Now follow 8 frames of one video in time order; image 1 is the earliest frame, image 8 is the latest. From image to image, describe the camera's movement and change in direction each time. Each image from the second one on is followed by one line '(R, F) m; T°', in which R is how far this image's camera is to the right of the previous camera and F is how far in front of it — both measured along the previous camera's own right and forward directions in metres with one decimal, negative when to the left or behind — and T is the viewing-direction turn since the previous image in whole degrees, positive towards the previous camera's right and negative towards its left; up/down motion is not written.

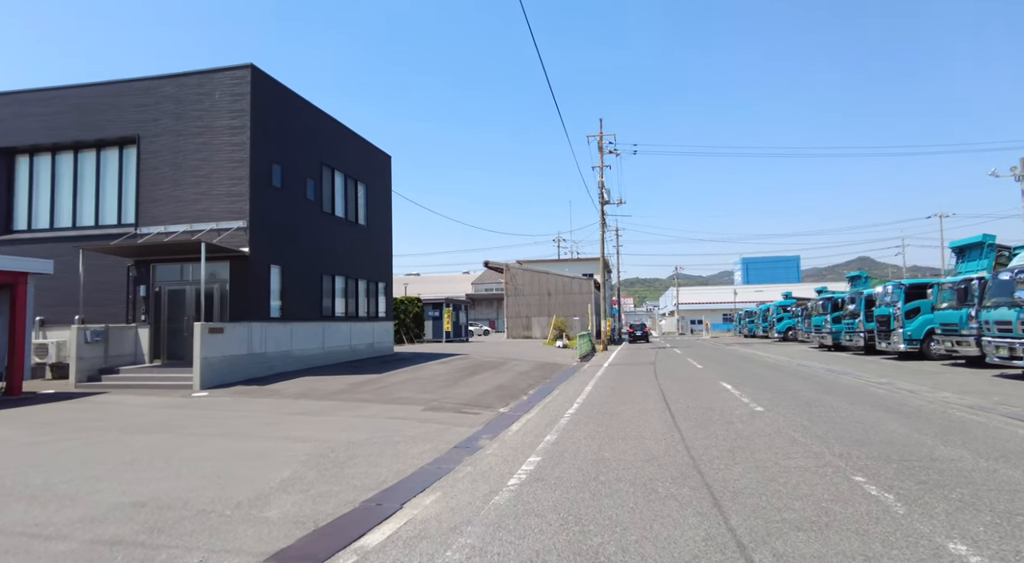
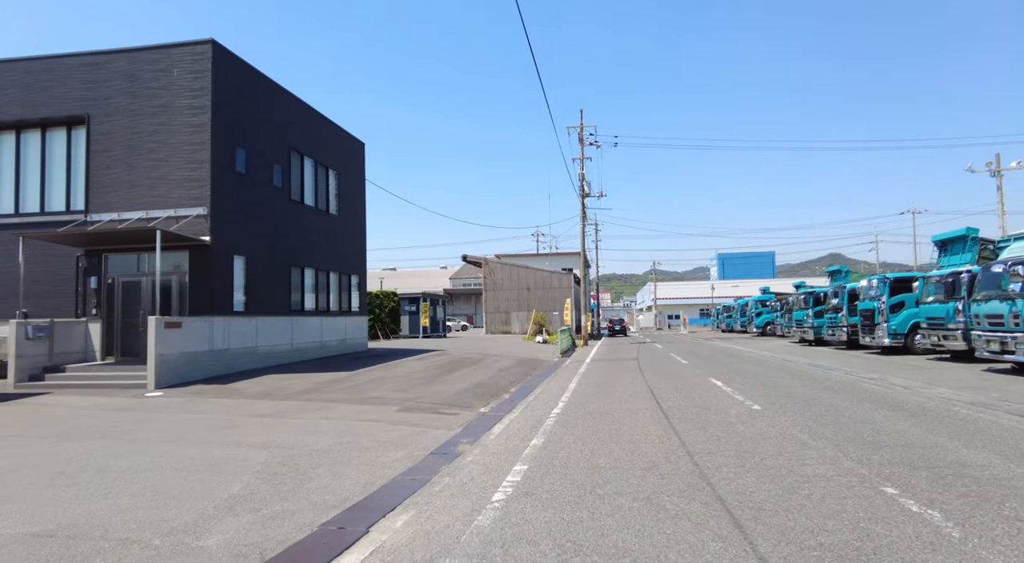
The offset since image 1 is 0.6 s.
(-0.1, +0.9) m; +2°
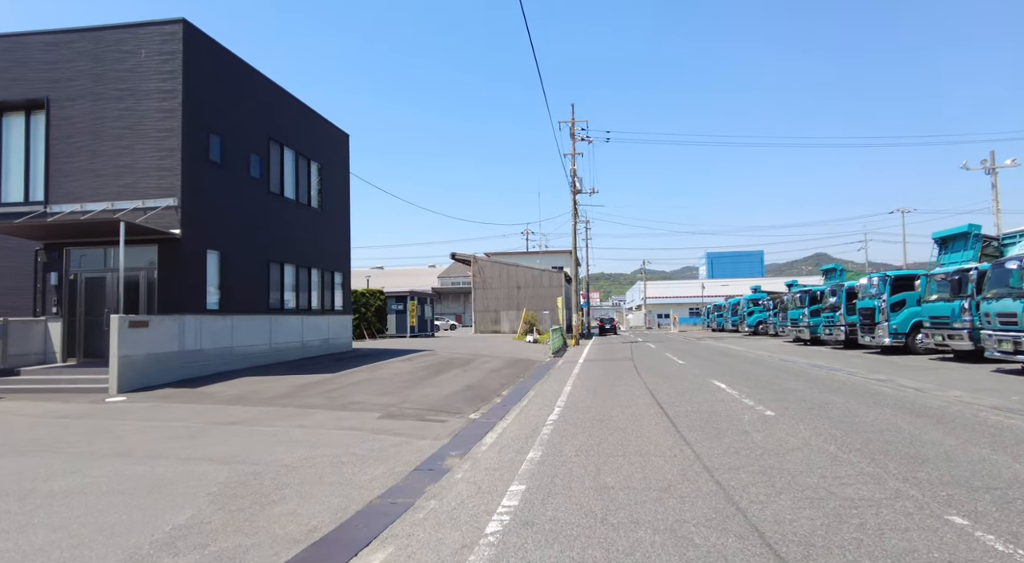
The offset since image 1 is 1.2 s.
(-0.1, +1.0) m; +1°
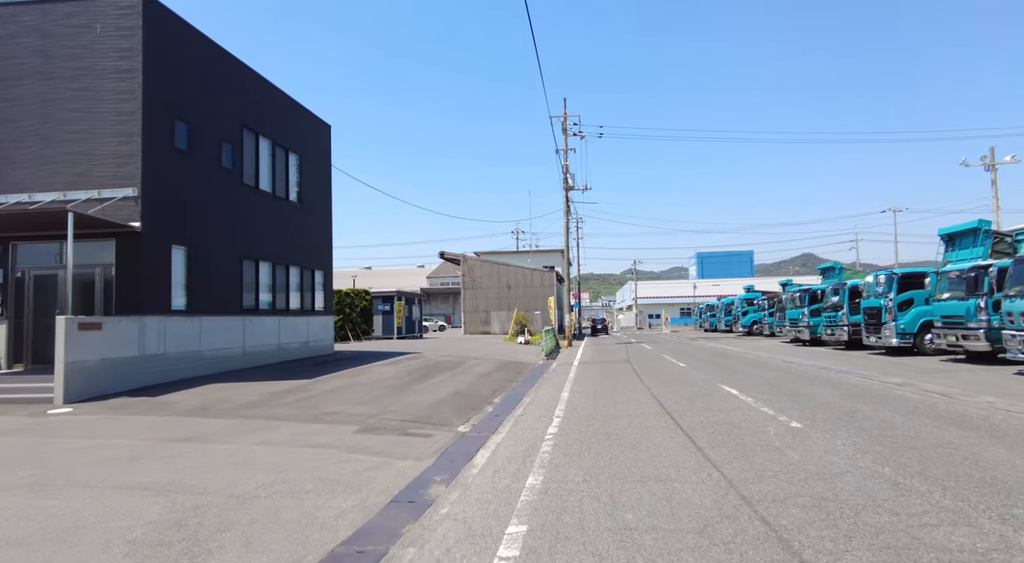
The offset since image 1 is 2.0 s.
(-0.1, +1.3) m; +1°
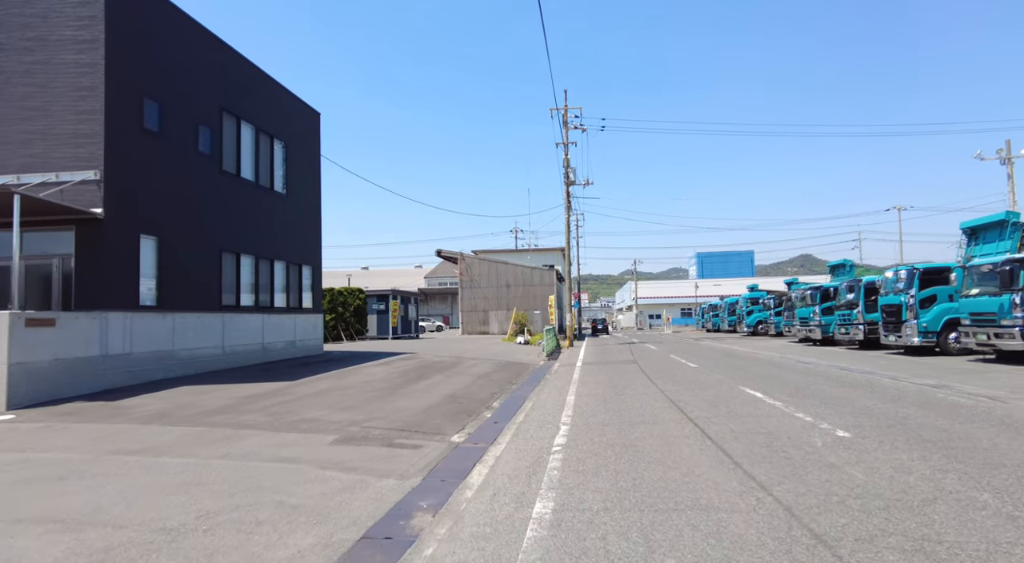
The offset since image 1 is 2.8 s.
(0.0, +1.4) m; 0°
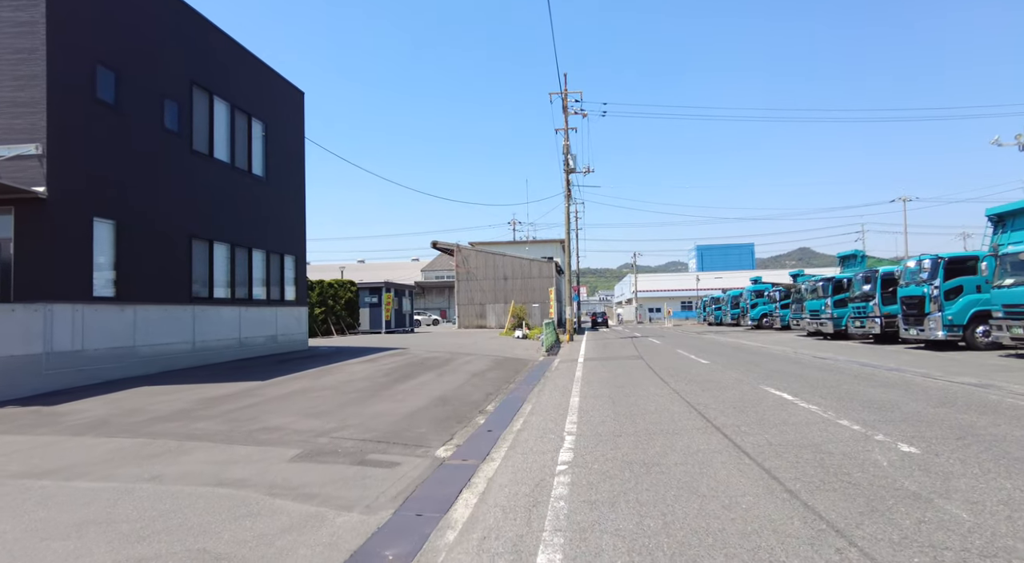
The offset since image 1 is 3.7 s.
(0.0, +1.5) m; 0°
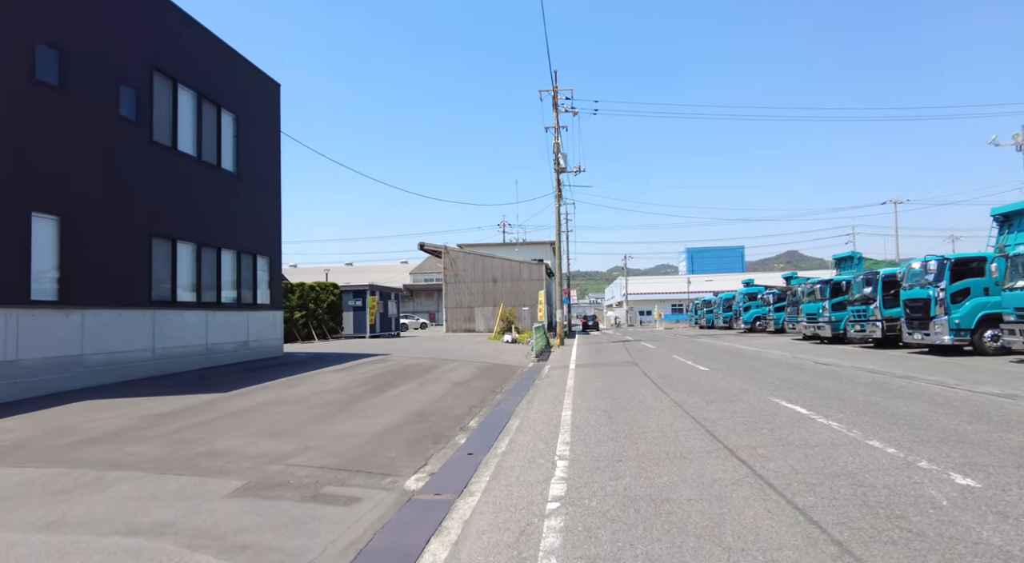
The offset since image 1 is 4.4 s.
(+0.1, +1.1) m; +1°
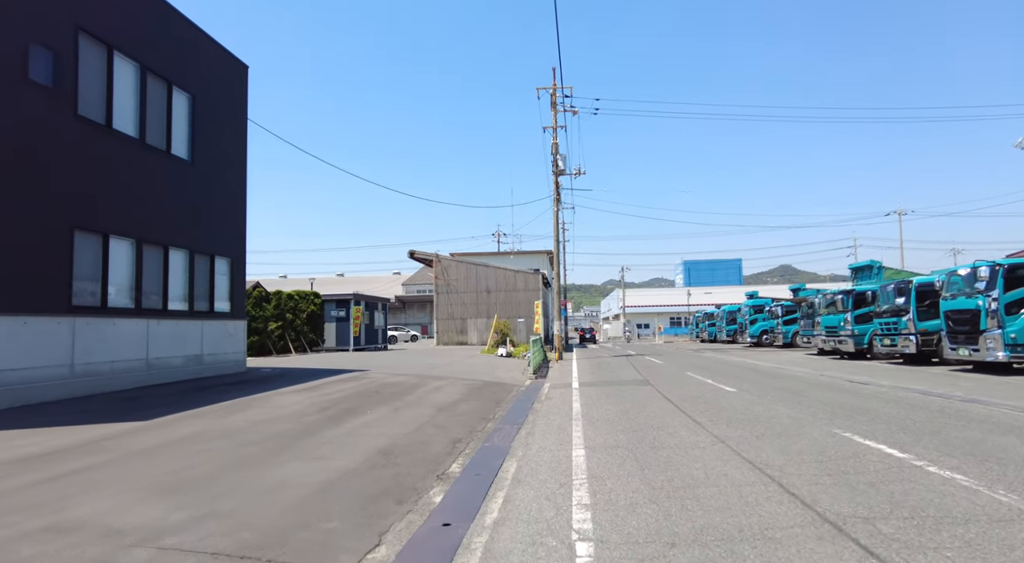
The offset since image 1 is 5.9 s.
(0.0, +2.5) m; 0°
